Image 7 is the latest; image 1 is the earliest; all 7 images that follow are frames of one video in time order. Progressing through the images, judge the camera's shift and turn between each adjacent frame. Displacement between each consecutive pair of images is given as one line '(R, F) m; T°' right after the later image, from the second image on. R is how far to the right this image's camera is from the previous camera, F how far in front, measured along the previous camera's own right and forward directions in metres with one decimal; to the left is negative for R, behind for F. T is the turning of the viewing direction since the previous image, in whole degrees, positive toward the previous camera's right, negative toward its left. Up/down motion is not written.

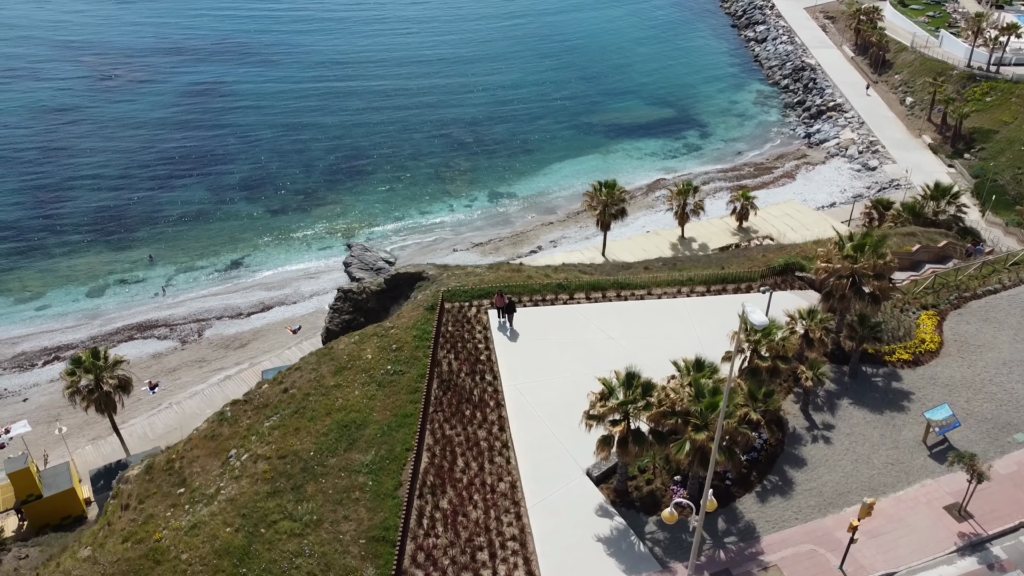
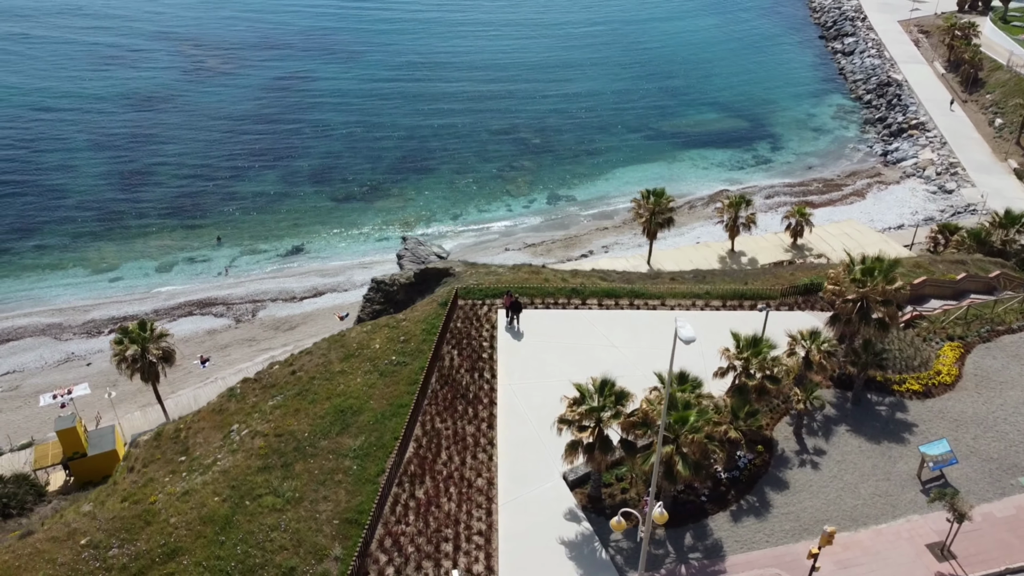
(+2.2, -0.2) m; -6°
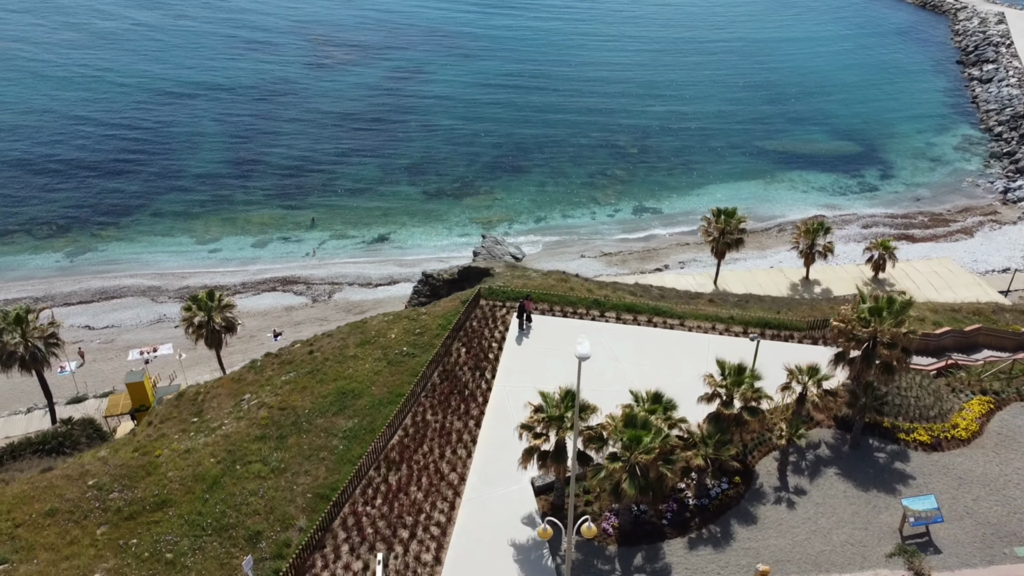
(+3.1, -0.2) m; -8°
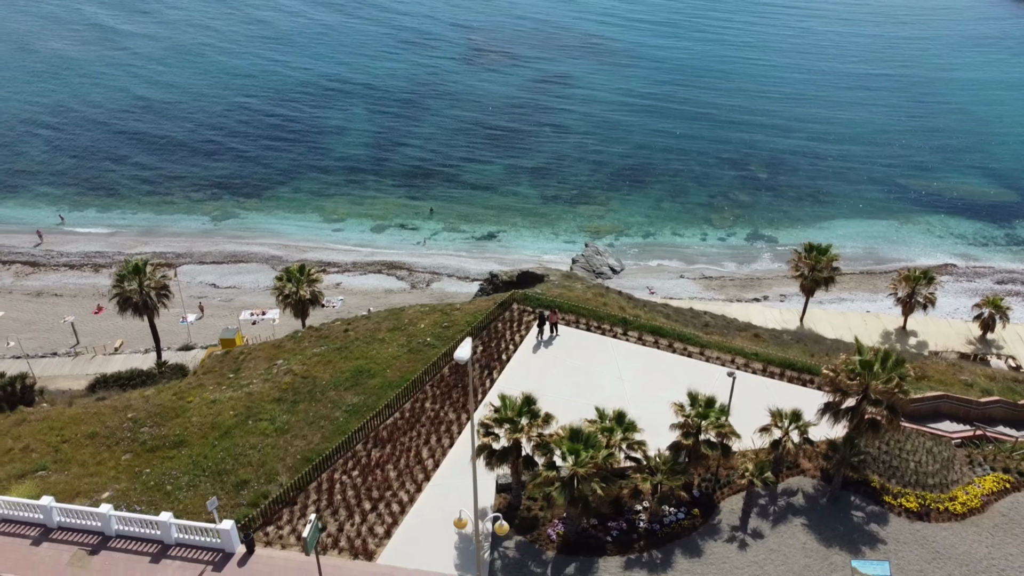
(+4.1, -0.6) m; -11°
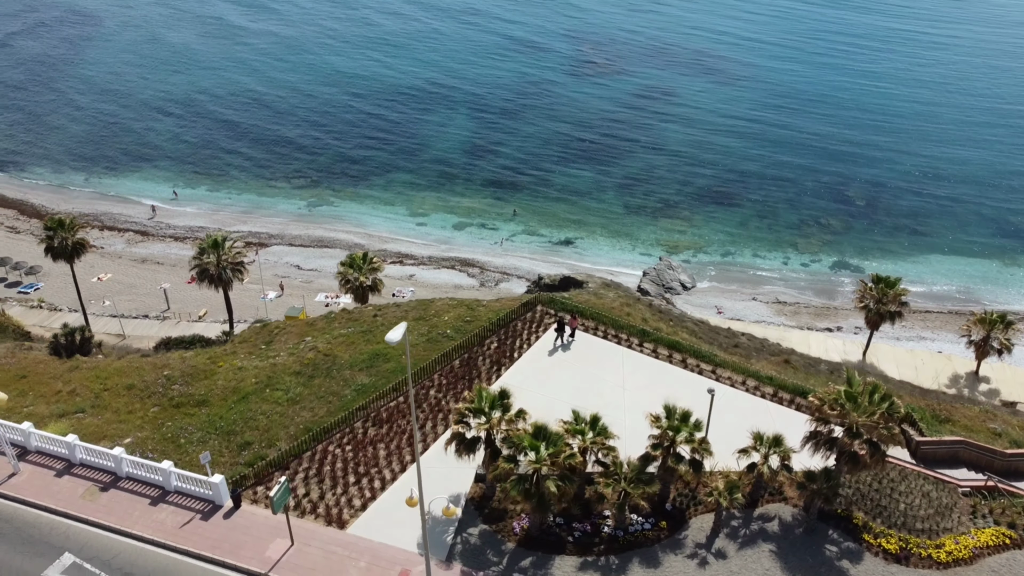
(+3.0, -0.4) m; -8°
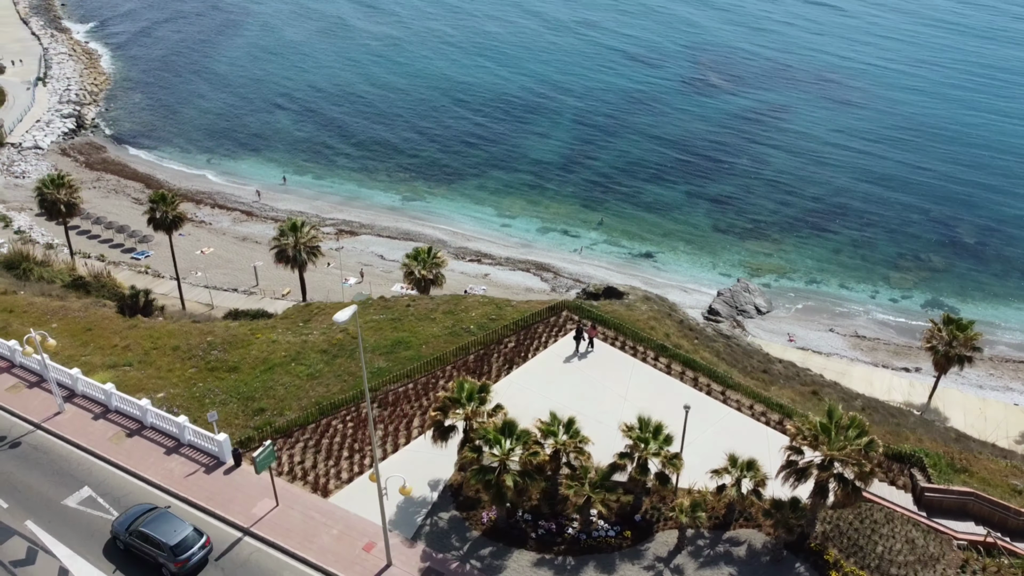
(+3.2, -0.5) m; -8°
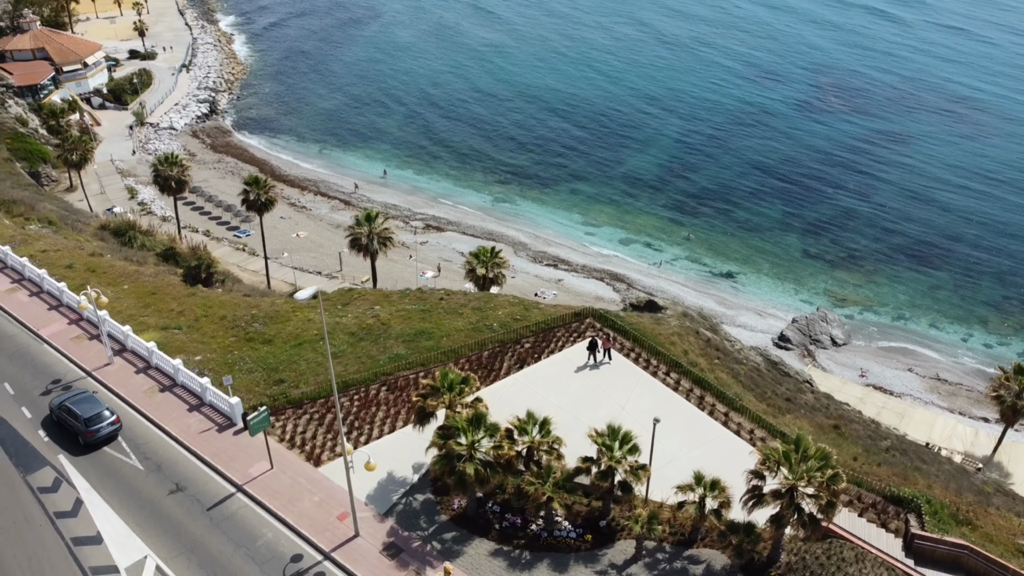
(+3.3, -0.5) m; -8°
